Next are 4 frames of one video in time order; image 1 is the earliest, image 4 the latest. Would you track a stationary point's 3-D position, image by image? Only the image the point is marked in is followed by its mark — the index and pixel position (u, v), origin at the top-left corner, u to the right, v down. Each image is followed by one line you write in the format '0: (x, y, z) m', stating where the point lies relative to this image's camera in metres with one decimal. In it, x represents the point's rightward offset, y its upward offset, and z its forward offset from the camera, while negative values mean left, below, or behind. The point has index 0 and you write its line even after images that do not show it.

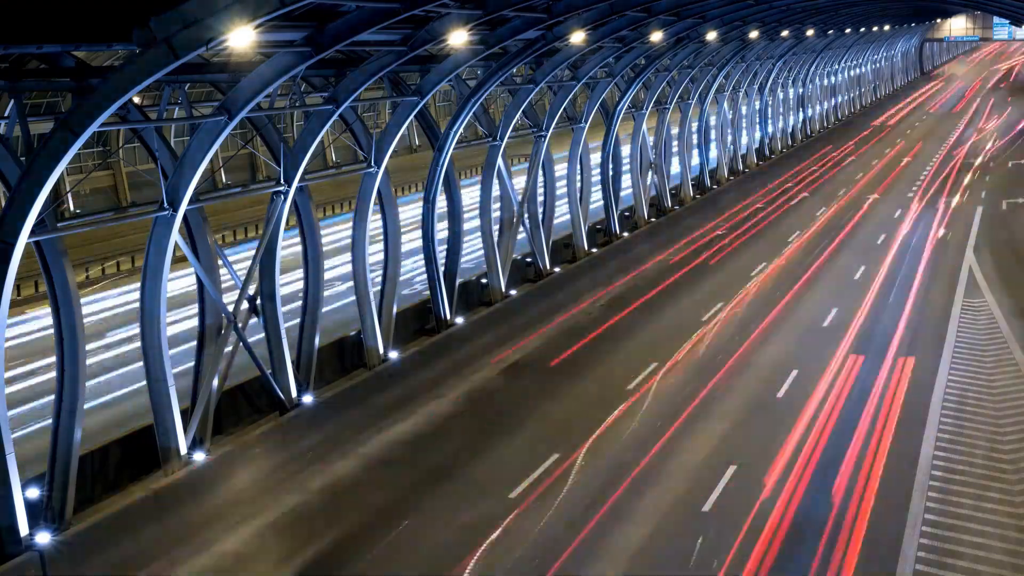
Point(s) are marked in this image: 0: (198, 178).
0: (-5.3, +1.9, +16.4) m
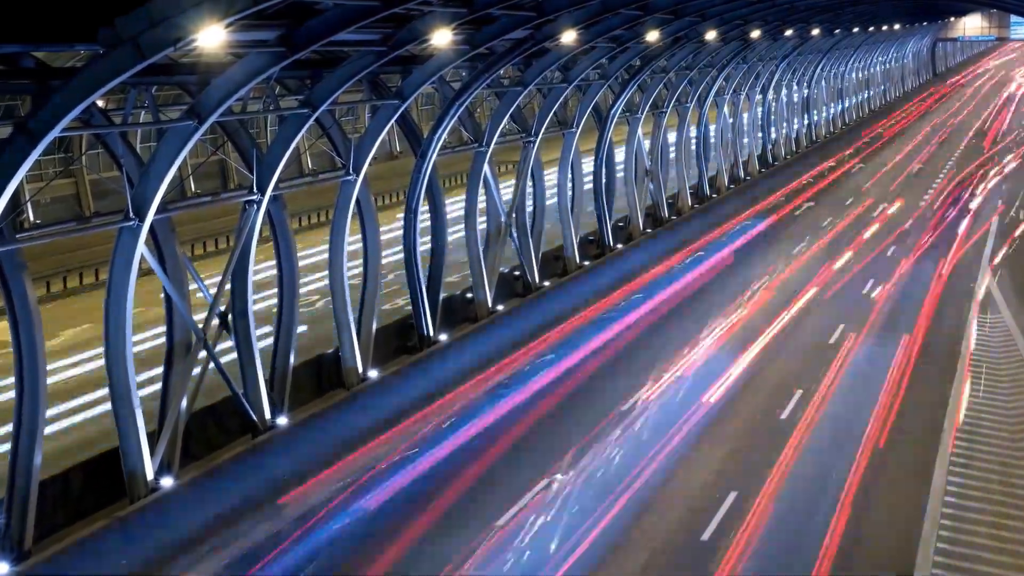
0: (-5.5, +1.6, +15.3) m
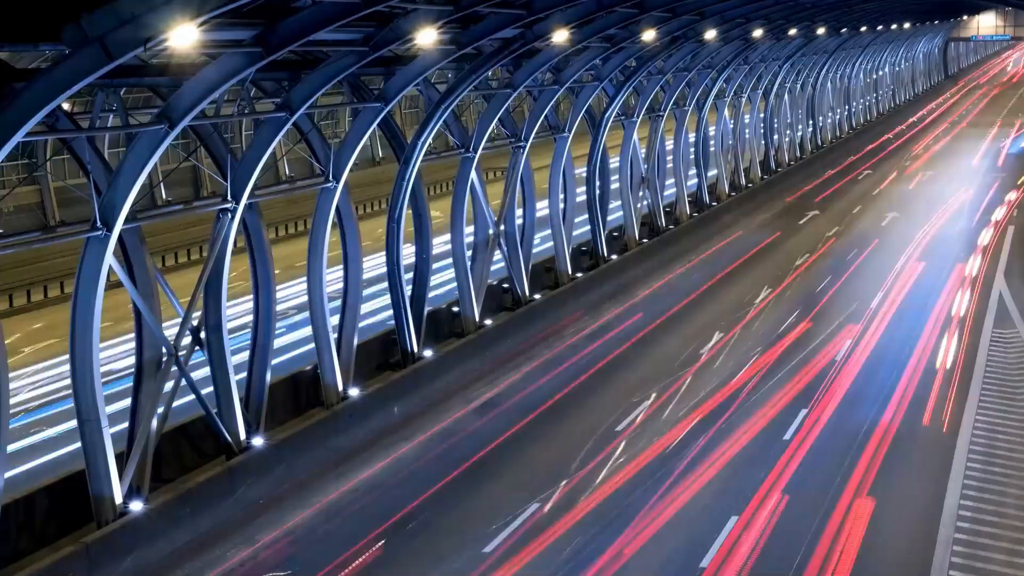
0: (-5.7, +1.4, +14.5) m
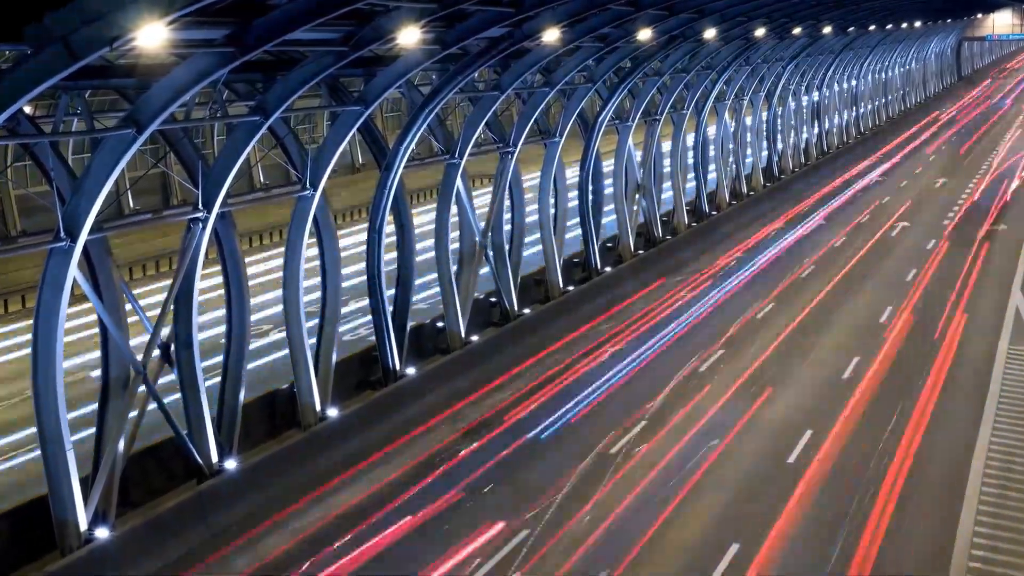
0: (-5.9, +1.2, +13.6) m
